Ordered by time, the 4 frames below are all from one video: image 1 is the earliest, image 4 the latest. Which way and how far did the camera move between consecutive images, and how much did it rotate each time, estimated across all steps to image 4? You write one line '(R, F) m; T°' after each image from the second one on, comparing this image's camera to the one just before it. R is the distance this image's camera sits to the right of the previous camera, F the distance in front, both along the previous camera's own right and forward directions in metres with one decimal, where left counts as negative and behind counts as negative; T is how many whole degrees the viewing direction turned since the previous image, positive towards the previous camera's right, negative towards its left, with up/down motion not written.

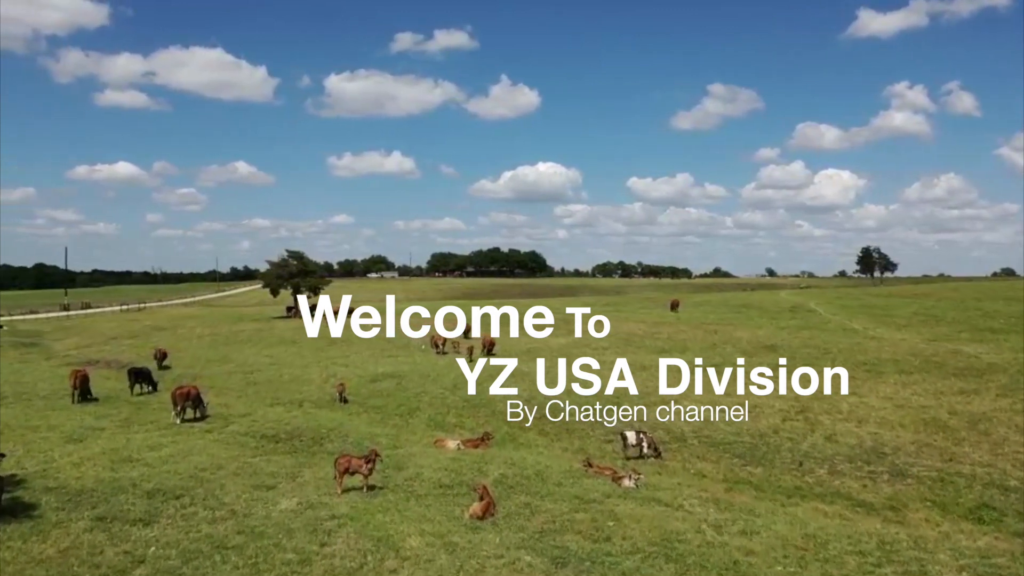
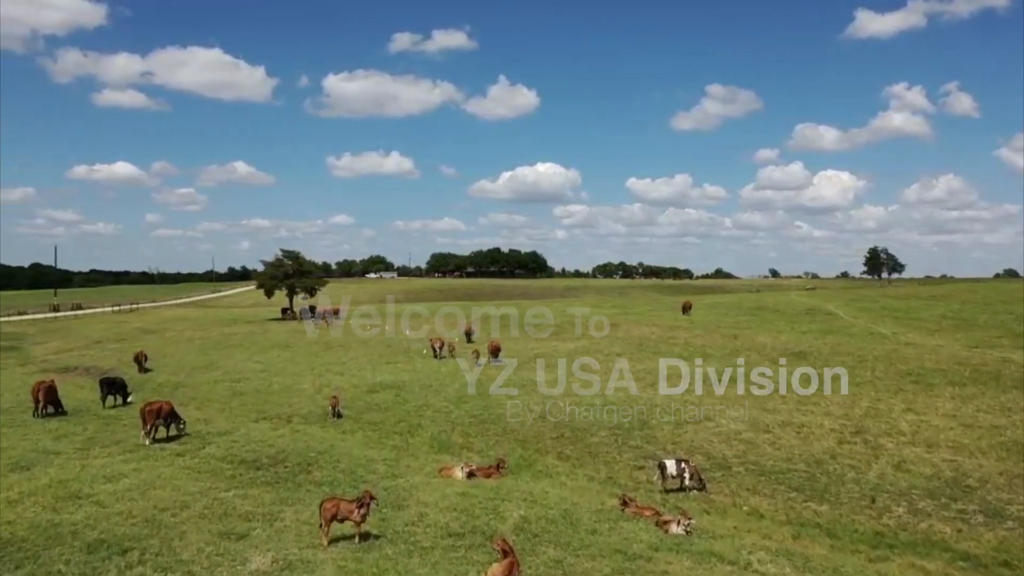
(-0.4, +3.4) m; 0°
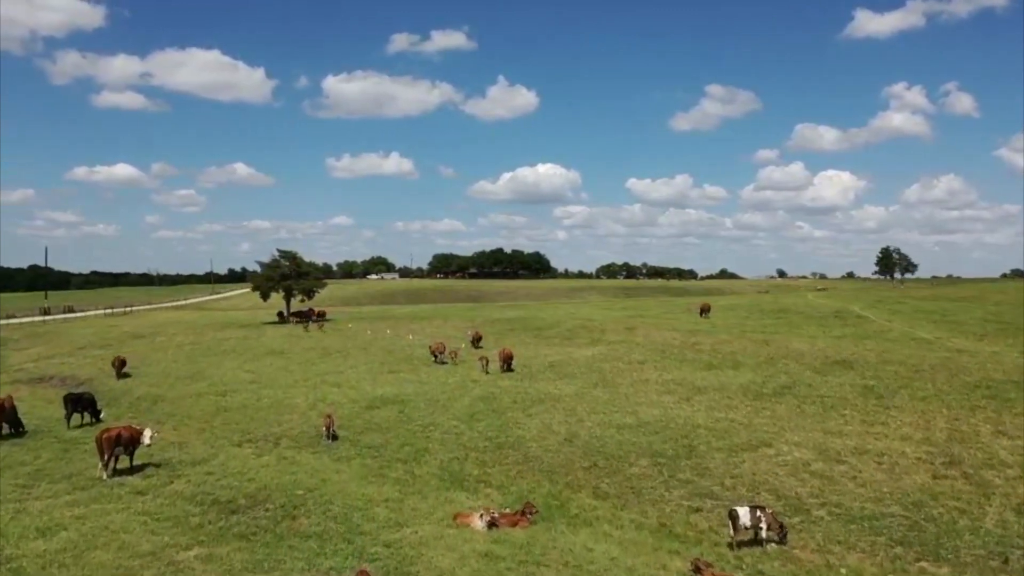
(-0.6, +3.9) m; 0°
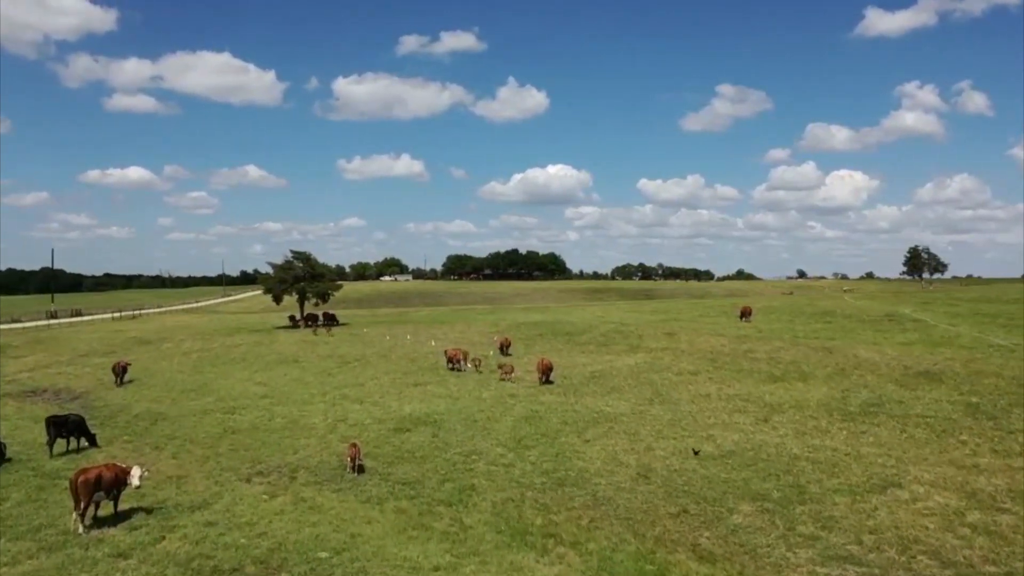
(-1.2, +4.2) m; -1°
